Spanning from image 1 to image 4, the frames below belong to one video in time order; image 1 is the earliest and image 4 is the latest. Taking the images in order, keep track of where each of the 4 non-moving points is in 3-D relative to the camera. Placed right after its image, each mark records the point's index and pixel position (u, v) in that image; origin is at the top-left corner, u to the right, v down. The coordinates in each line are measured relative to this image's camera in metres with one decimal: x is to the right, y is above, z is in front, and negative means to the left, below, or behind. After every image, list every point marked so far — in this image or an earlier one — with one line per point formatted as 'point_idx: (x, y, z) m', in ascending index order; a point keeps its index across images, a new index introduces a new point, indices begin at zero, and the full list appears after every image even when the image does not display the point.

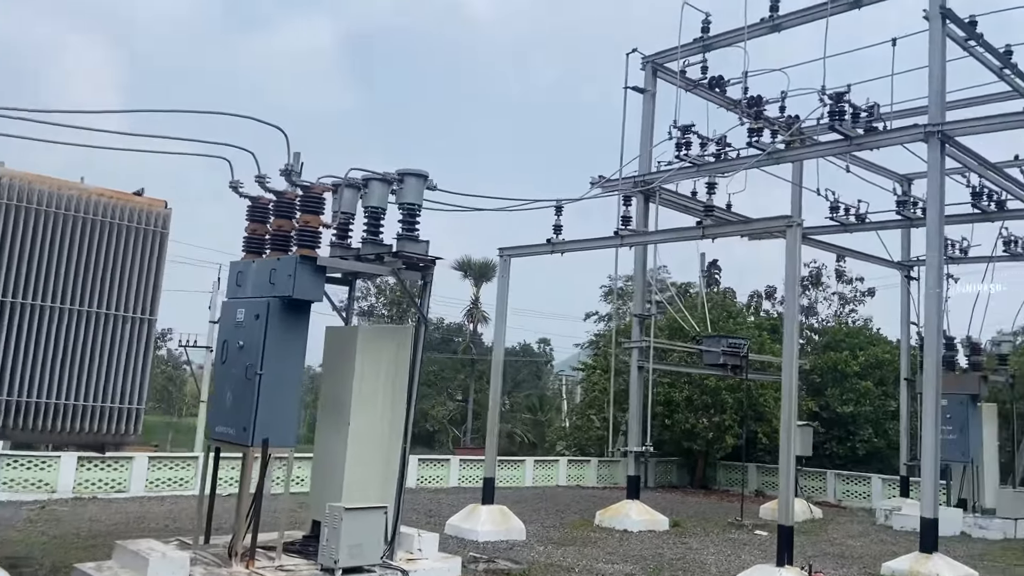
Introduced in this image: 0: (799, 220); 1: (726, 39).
0: (+3.0, +0.7, +8.4) m
1: (+3.1, +3.7, +11.8) m
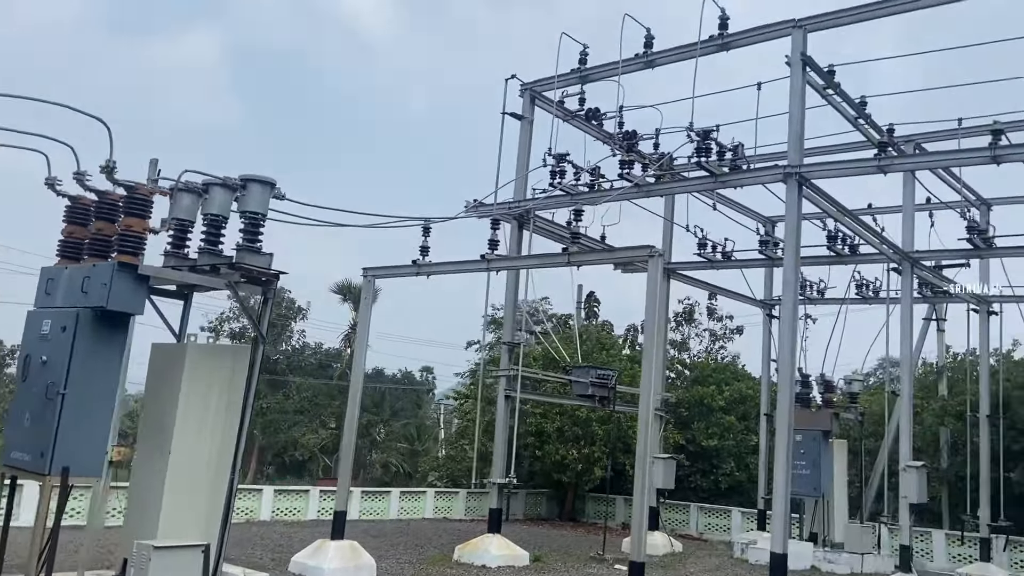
0: (+1.6, +0.4, +8.4) m
1: (+1.3, +3.2, +11.9) m
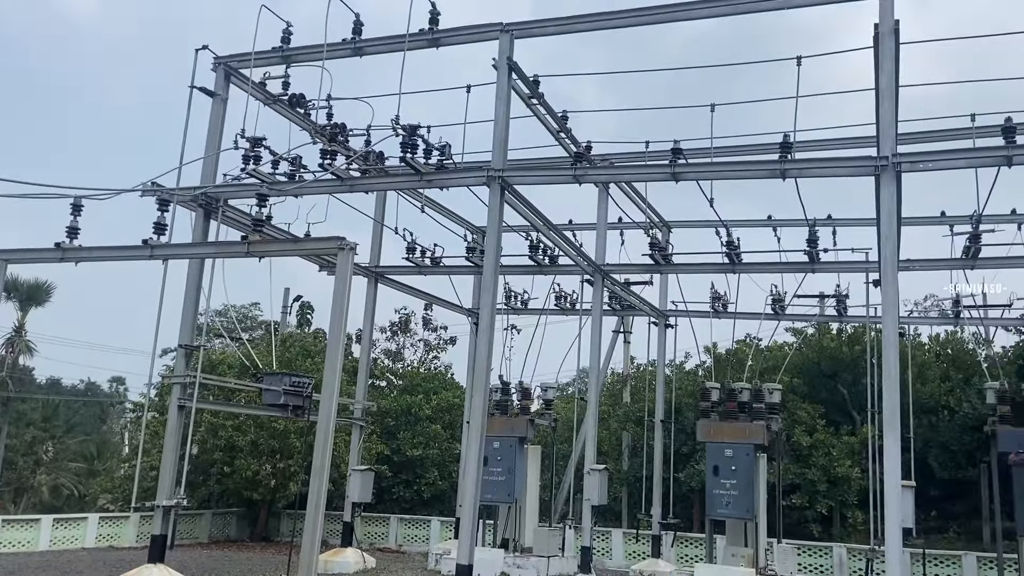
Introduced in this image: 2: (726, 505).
0: (-1.5, +0.4, +7.7) m
1: (-2.8, +3.2, +11.0) m
2: (+3.1, -3.2, +11.7) m
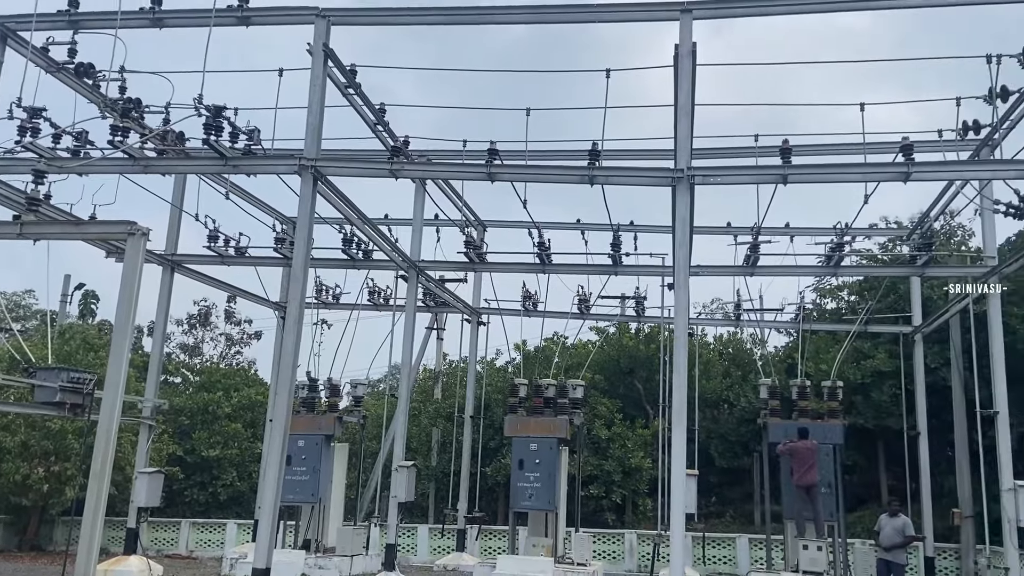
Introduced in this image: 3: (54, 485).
0: (-3.3, +0.5, +7.1) m
1: (-5.2, +3.4, +10.1) m
2: (+0.2, -3.1, +12.0) m
3: (-8.8, -3.8, +15.5) m
